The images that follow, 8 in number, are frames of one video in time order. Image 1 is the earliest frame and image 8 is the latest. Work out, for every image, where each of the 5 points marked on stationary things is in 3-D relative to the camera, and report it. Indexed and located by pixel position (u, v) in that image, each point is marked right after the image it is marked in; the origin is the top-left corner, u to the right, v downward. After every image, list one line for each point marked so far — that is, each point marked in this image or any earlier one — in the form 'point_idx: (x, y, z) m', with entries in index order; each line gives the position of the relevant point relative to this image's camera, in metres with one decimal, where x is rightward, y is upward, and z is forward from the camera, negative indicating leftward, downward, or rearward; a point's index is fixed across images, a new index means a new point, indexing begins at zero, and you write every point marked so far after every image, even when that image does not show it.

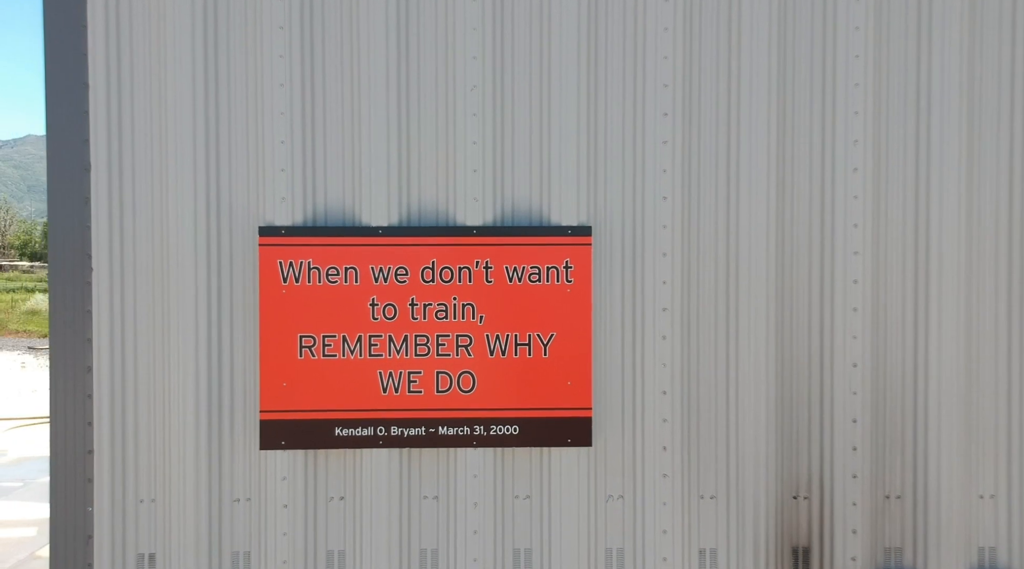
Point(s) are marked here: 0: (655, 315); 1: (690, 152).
0: (+0.9, -0.2, +5.5) m
1: (+1.1, +0.8, +5.5) m
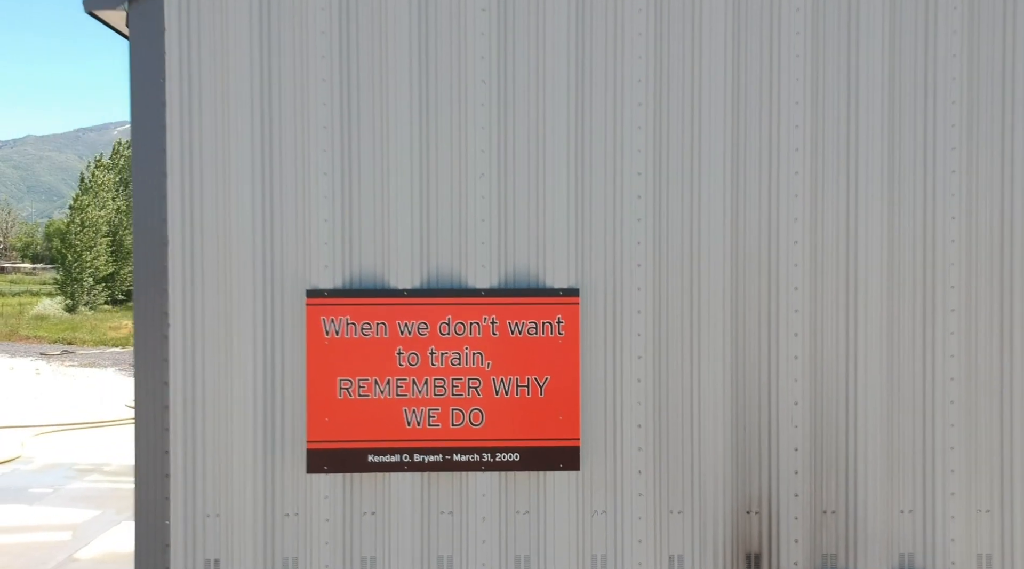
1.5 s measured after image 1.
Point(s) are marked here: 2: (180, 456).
0: (+0.9, -0.6, +6.7) m
1: (+1.1, +0.4, +6.7) m
2: (-2.4, -1.2, +6.6) m
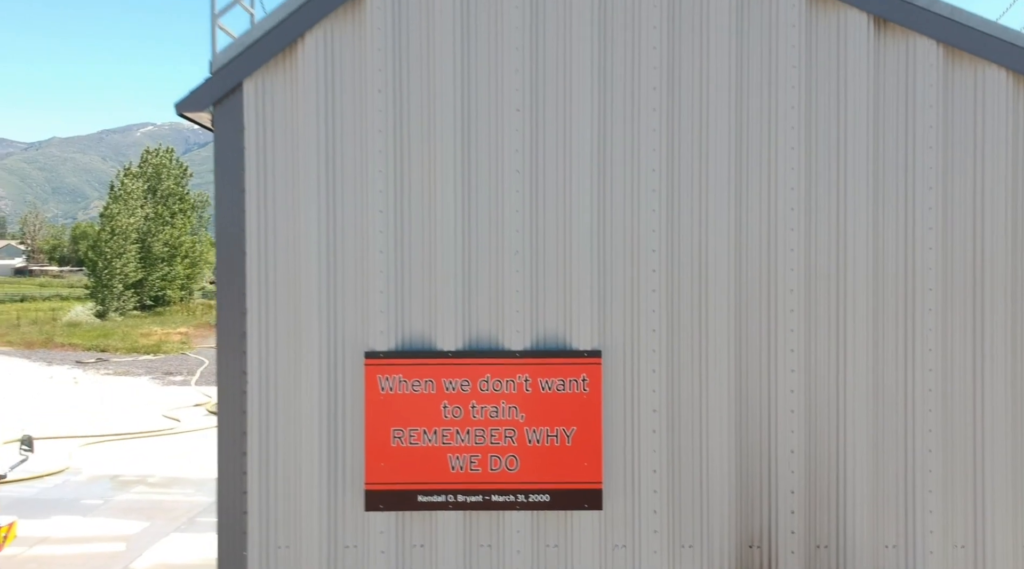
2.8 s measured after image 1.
0: (+1.1, -1.1, +7.6) m
1: (+1.4, -0.1, +7.6) m
2: (-2.2, -1.8, +7.6) m
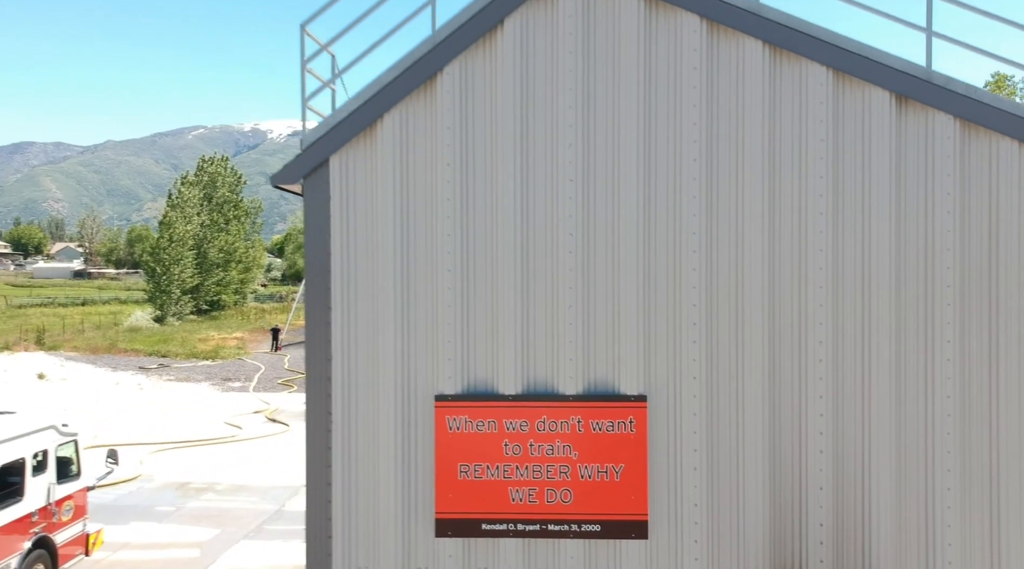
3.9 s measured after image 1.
0: (+1.7, -1.6, +8.4) m
1: (+1.9, -0.6, +8.4) m
2: (-1.7, -2.3, +8.6) m
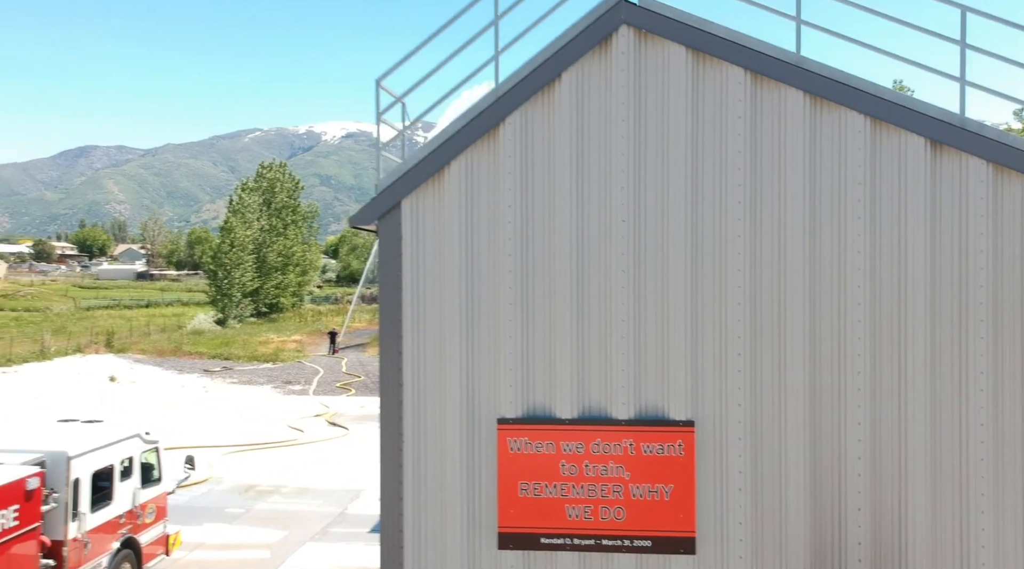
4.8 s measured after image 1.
0: (+2.2, -1.9, +9.0) m
1: (+2.4, -0.9, +9.0) m
2: (-1.1, -2.6, +9.4) m
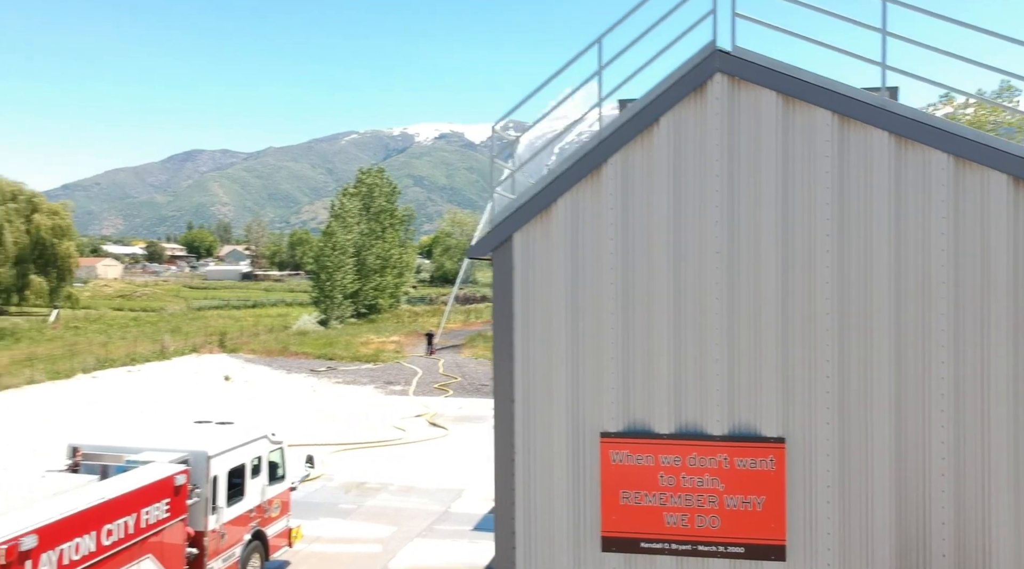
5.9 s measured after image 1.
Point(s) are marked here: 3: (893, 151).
0: (+3.3, -2.2, +9.7) m
1: (+3.6, -1.2, +9.7) m
2: (+0.1, -2.9, +10.4) m
3: (+4.0, +1.4, +9.5) m
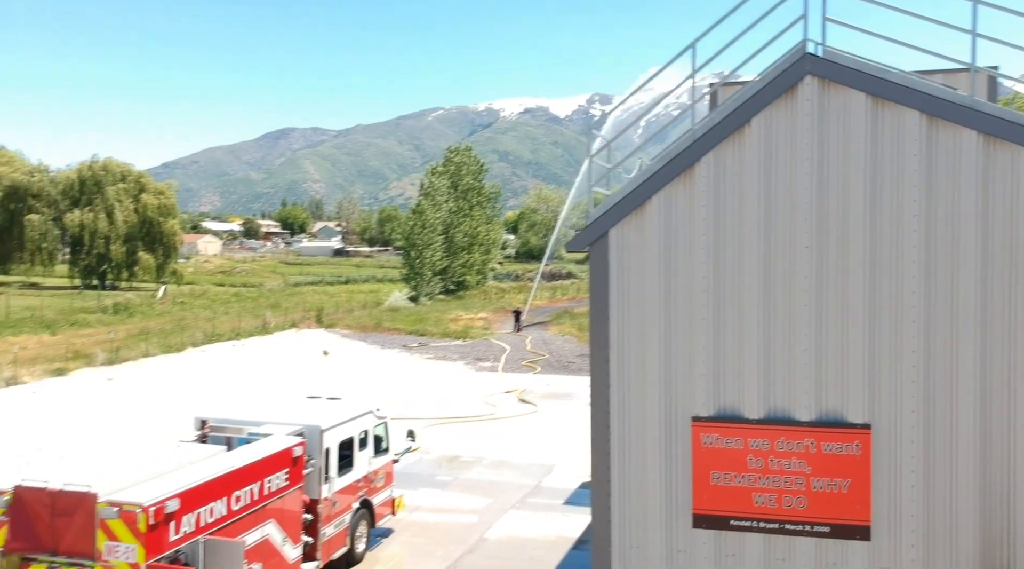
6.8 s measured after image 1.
0: (+4.5, -2.1, +10.1) m
1: (+4.7, -1.1, +10.0) m
2: (+1.3, -2.8, +11.1) m
3: (+5.1, +1.5, +9.7) m
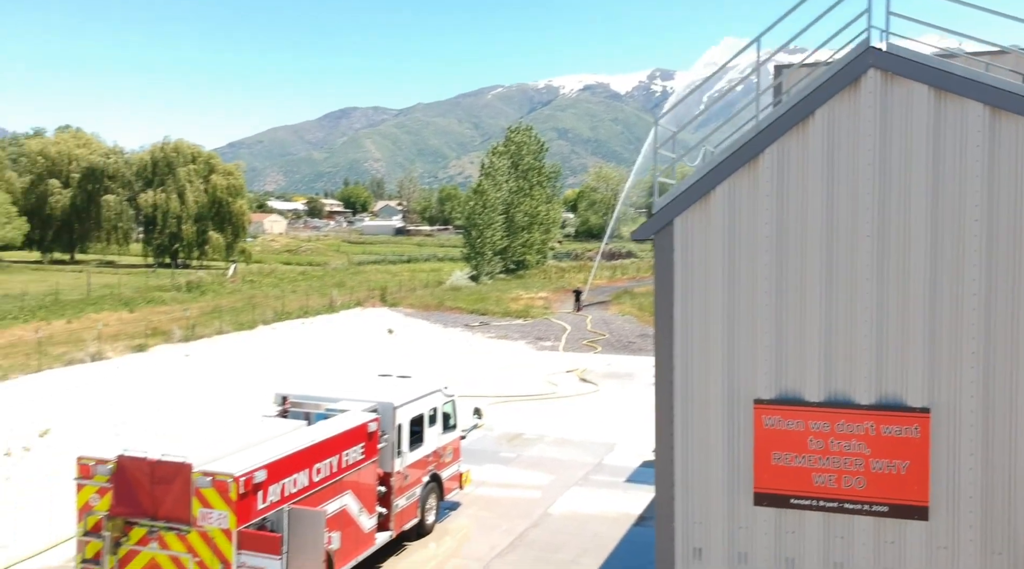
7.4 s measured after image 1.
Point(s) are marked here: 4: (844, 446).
0: (+5.3, -2.0, +10.4) m
1: (+5.5, -1.0, +10.3) m
2: (+2.2, -2.6, +11.6) m
3: (+5.9, +1.6, +9.9) m
4: (+4.0, -1.9, +10.9) m
